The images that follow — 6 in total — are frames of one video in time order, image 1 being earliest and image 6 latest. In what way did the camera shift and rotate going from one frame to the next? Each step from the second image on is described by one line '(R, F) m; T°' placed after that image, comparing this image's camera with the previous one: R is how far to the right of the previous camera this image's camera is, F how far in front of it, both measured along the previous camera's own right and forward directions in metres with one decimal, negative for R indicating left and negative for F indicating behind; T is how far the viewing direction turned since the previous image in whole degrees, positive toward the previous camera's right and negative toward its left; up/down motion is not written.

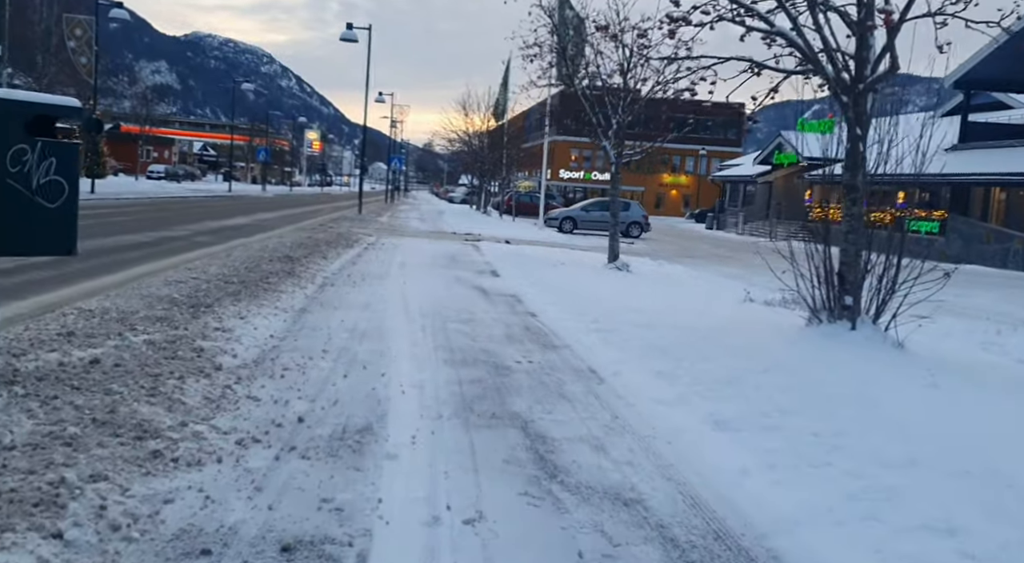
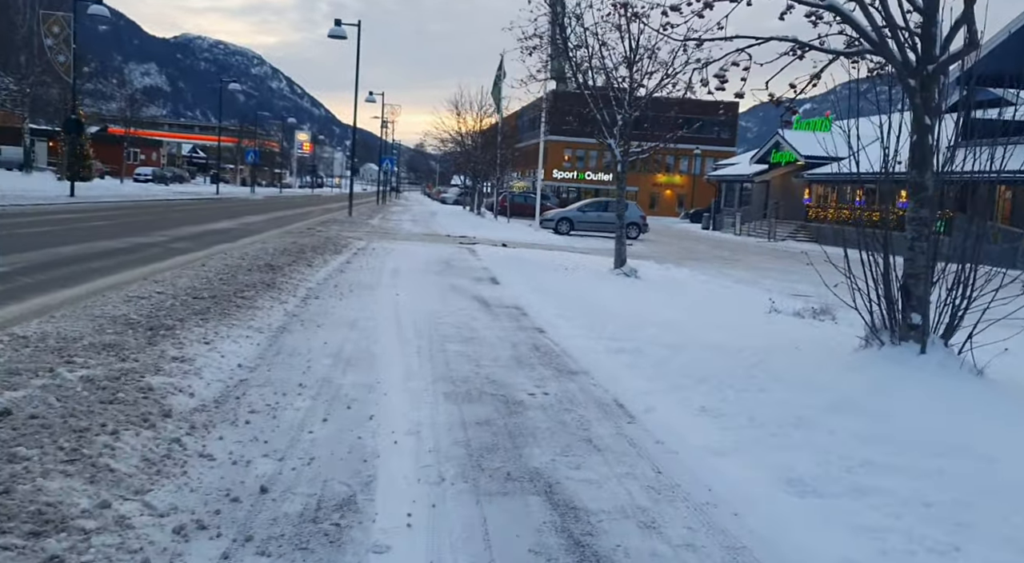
(-0.1, +1.2) m; +1°
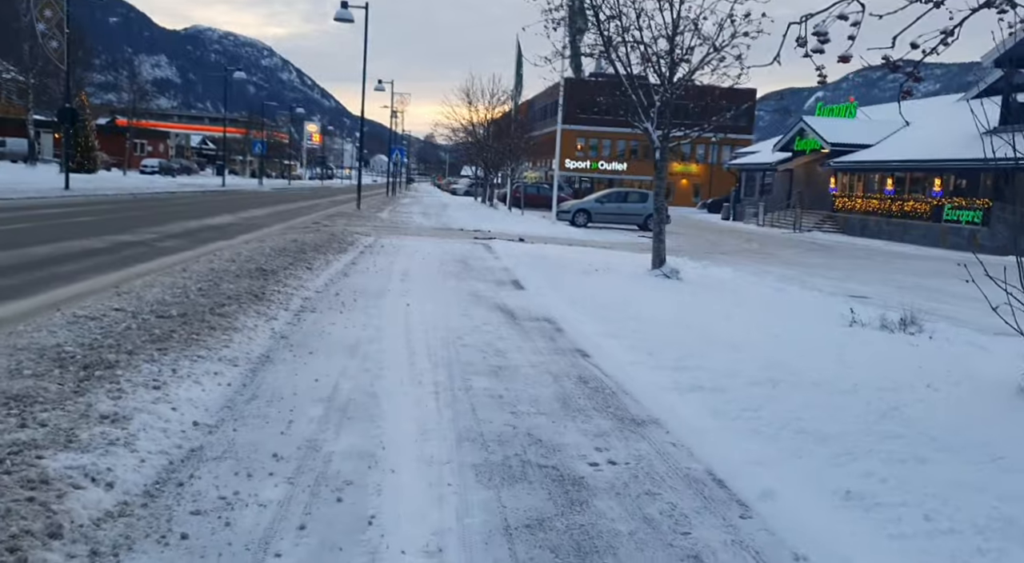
(-0.3, +1.9) m; -1°
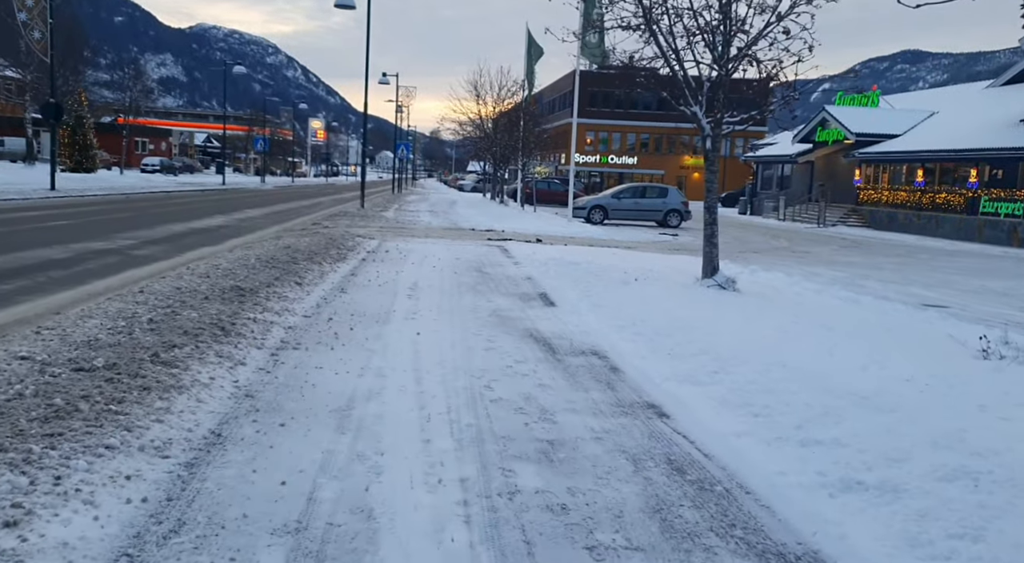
(-0.3, +2.2) m; 0°
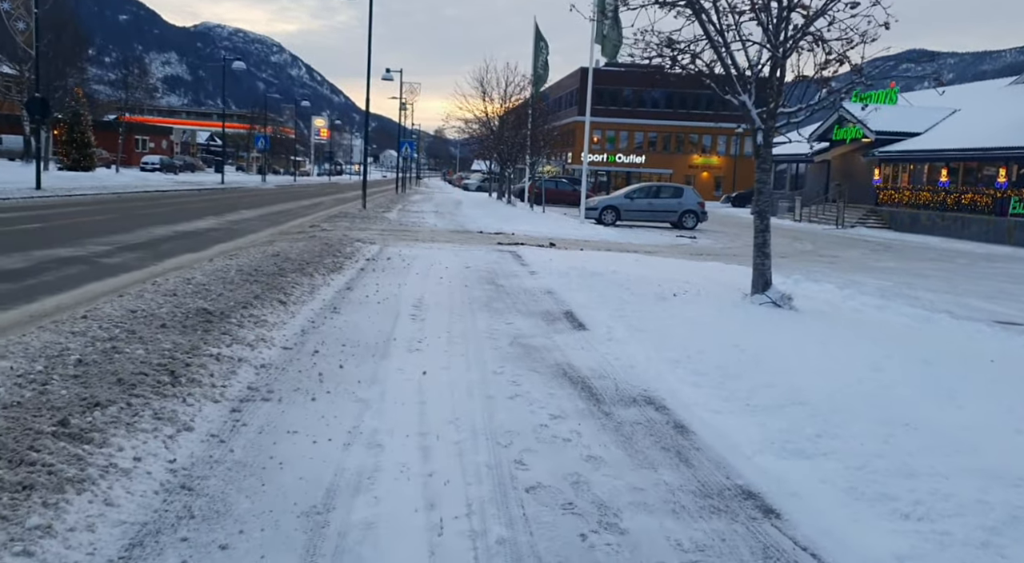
(-0.2, +1.7) m; 0°
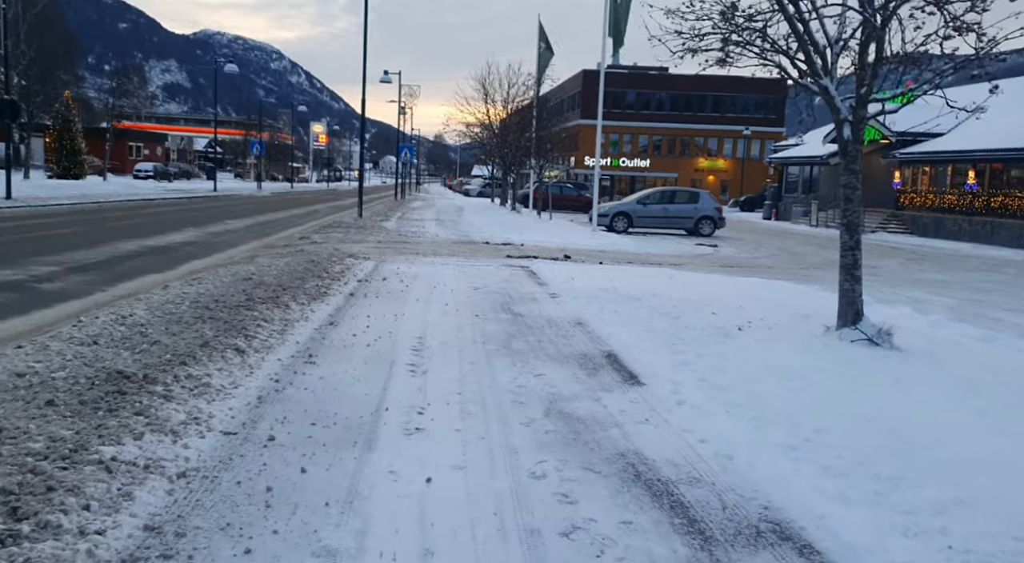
(-0.3, +2.3) m; 0°
